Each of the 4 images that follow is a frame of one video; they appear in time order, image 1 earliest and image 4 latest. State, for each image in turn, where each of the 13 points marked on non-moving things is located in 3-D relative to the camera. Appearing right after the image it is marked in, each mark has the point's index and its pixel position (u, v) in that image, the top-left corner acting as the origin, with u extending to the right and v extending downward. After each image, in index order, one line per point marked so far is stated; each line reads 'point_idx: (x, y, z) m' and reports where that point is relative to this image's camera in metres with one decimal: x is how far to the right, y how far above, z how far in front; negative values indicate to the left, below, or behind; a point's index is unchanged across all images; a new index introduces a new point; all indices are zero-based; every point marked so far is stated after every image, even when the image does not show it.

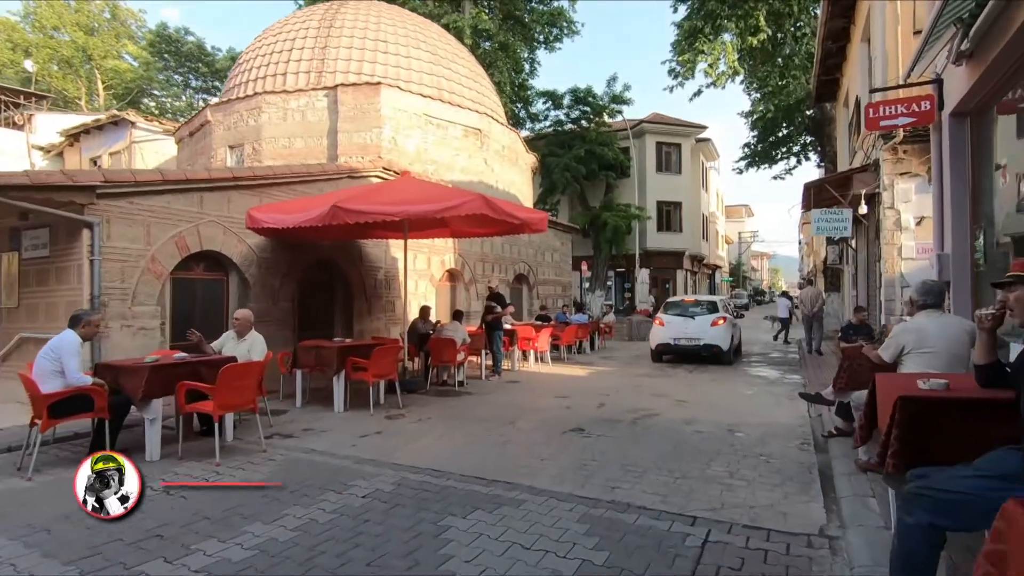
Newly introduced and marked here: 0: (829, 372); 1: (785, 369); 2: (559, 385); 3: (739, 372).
0: (+7.0, -1.9, +12.2) m
1: (+6.6, -2.0, +13.2) m
2: (+1.0, -2.0, +11.3) m
3: (+5.3, -2.0, +12.8) m
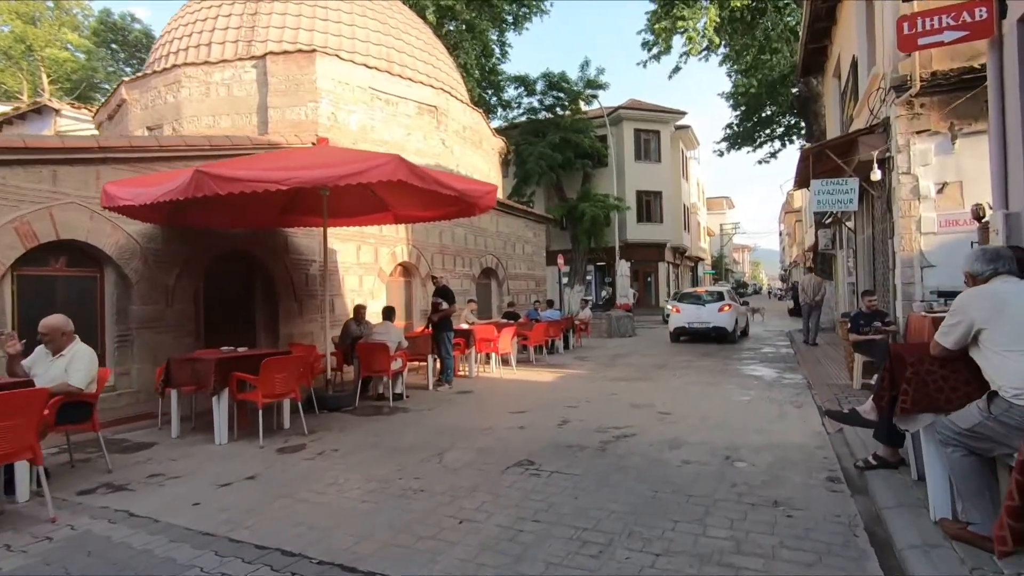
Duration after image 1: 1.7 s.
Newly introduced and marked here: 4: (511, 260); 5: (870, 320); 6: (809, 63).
0: (+6.2, -1.5, +10.6) m
1: (+5.7, -1.7, +11.5) m
2: (+0.1, -1.9, +9.4) m
3: (+4.4, -1.7, +11.1) m
4: (-0.1, +1.0, +19.9) m
5: (+5.5, -0.5, +8.3) m
6: (+10.1, +7.7, +18.3) m
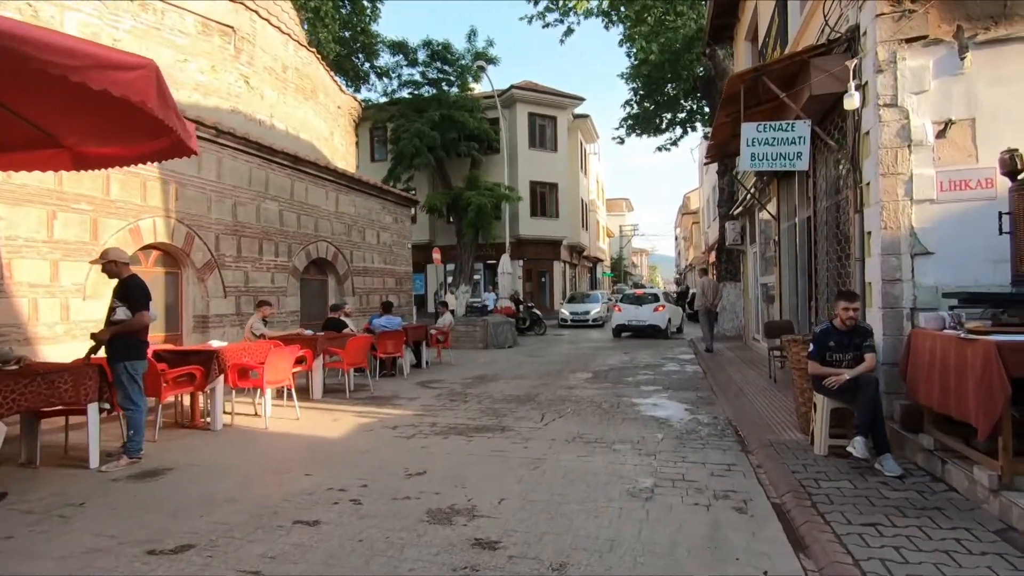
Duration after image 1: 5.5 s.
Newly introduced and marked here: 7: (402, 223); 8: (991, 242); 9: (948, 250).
0: (+3.3, -1.5, +7.3) m
1: (+2.7, -1.7, +8.1) m
2: (-2.5, -1.8, +5.2) m
3: (+1.5, -1.7, +7.5) m
4: (-4.4, +1.1, +15.5) m
5: (+3.1, -0.5, +5.0) m
6: (+5.9, +7.6, +15.6) m
7: (-3.6, +2.1, +17.9) m
8: (+4.5, +0.4, +5.1) m
9: (+4.2, +0.4, +5.2) m
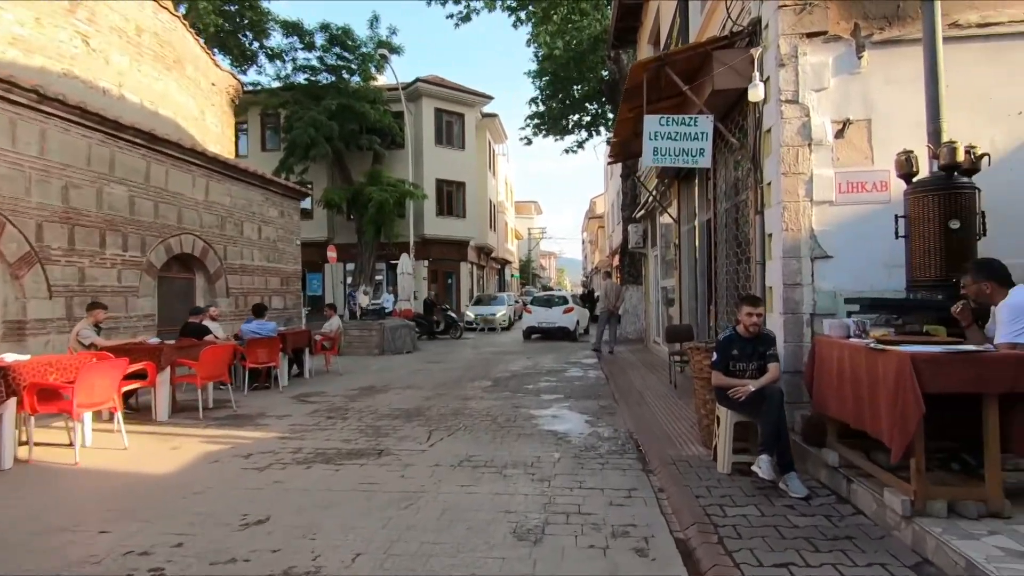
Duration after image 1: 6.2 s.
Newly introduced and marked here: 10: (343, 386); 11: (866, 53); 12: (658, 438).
0: (+1.9, -1.6, +6.9) m
1: (+1.1, -1.7, +7.7) m
2: (-3.5, -1.8, +3.9) m
3: (+0.1, -1.7, +6.9) m
4: (-7.1, +1.1, +13.7) m
5: (+2.0, -0.5, +4.6) m
6: (+3.1, +7.5, +15.6) m
7: (-6.7, +2.1, +16.2) m
8: (+3.5, +0.4, +5.0) m
9: (+3.1, +0.3, +5.0) m
10: (-3.2, -1.8, +10.2) m
11: (+3.3, +2.2, +5.1) m
12: (+1.6, -1.6, +5.8) m
